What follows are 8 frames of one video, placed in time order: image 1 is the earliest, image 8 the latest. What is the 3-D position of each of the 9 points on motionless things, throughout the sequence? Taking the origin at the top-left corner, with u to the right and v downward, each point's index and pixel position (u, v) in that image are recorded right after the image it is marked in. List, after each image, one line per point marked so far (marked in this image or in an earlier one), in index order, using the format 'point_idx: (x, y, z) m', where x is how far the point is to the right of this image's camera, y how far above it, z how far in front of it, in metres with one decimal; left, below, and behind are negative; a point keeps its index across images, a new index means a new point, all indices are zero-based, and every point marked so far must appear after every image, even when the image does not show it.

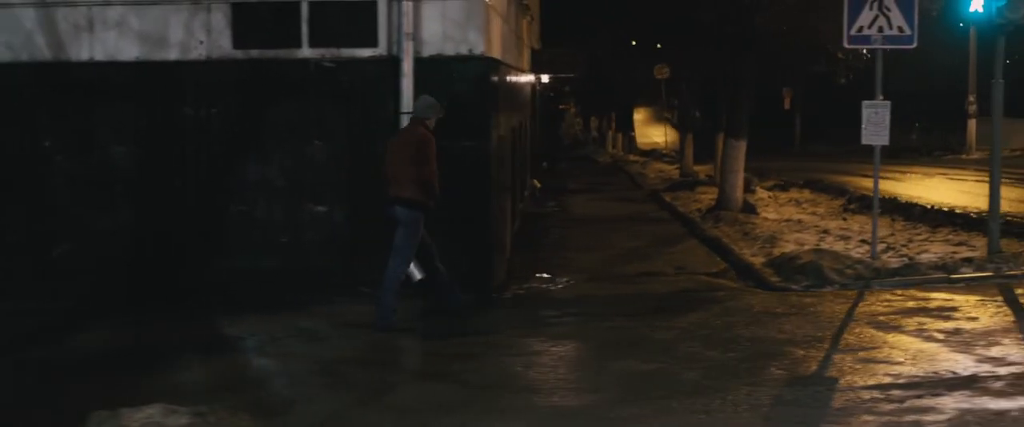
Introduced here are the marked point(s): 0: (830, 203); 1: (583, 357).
0: (+5.4, +0.2, +18.2) m
1: (+0.5, -1.0, +7.2) m
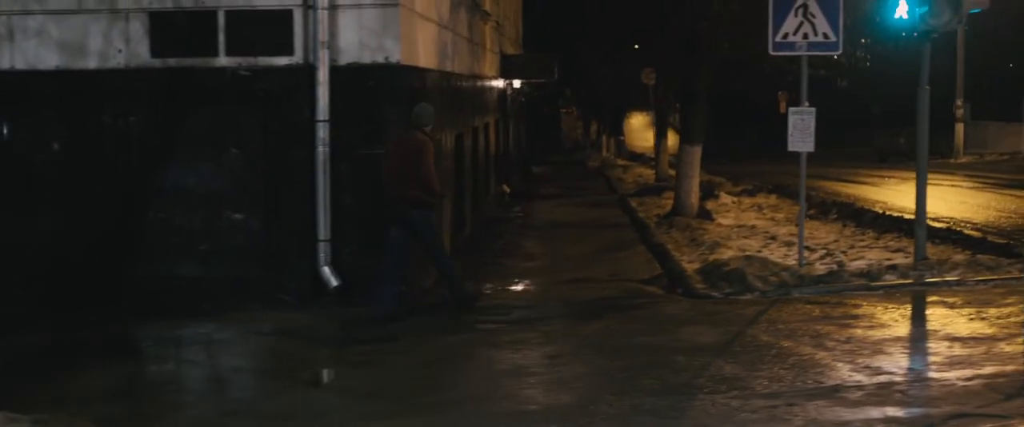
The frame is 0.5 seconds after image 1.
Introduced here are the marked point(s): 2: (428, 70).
0: (+4.7, +0.1, +18.2) m
1: (-0.3, -1.1, +7.2) m
2: (-0.8, +1.4, +10.5) m
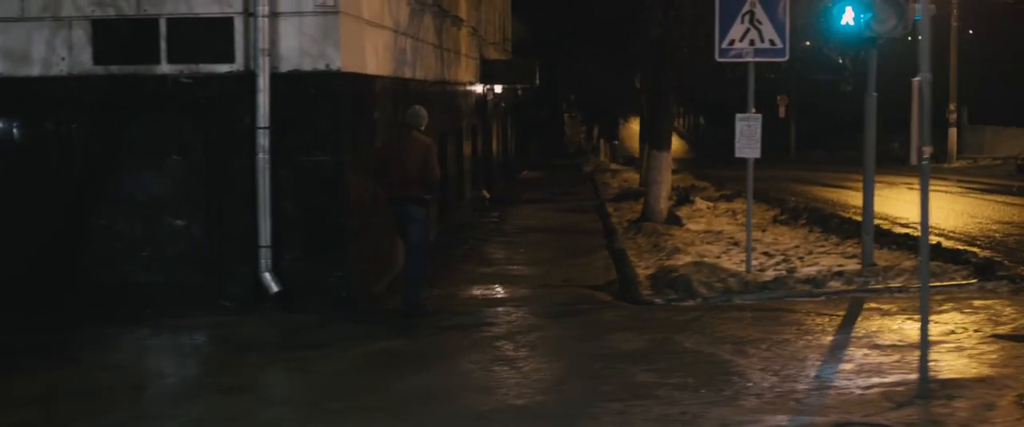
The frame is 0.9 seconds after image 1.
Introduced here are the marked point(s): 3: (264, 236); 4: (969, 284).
0: (+4.3, 0.0, +18.1) m
1: (-0.8, -1.1, +7.3) m
2: (-1.3, +1.4, +10.6) m
3: (-2.1, -0.2, +9.1) m
4: (+4.0, -0.6, +9.3) m
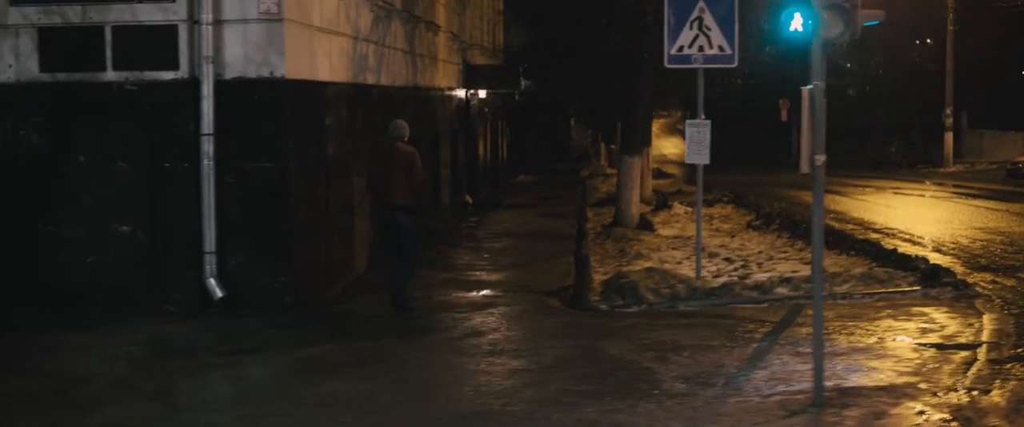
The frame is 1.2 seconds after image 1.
0: (+3.9, -0.1, +18.1) m
1: (-1.3, -1.2, +7.3) m
2: (-1.8, +1.3, +10.6) m
3: (-2.6, -0.2, +9.2) m
4: (+3.5, -0.7, +9.3) m
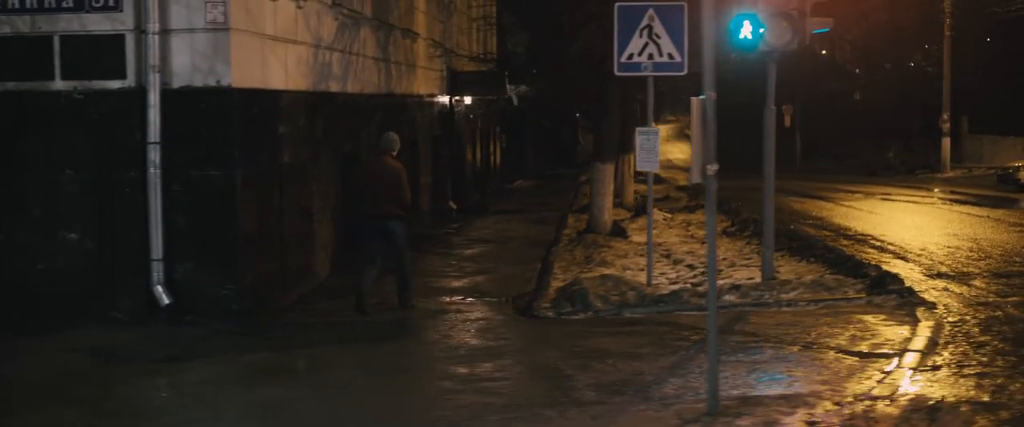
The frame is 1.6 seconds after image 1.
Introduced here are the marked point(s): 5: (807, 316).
0: (+3.5, -0.2, +18.1) m
1: (-1.8, -1.2, +7.4) m
2: (-2.3, +1.2, +10.7) m
3: (-3.1, -0.3, +9.2) m
4: (+3.0, -0.7, +9.3) m
5: (+2.4, -0.8, +8.7) m
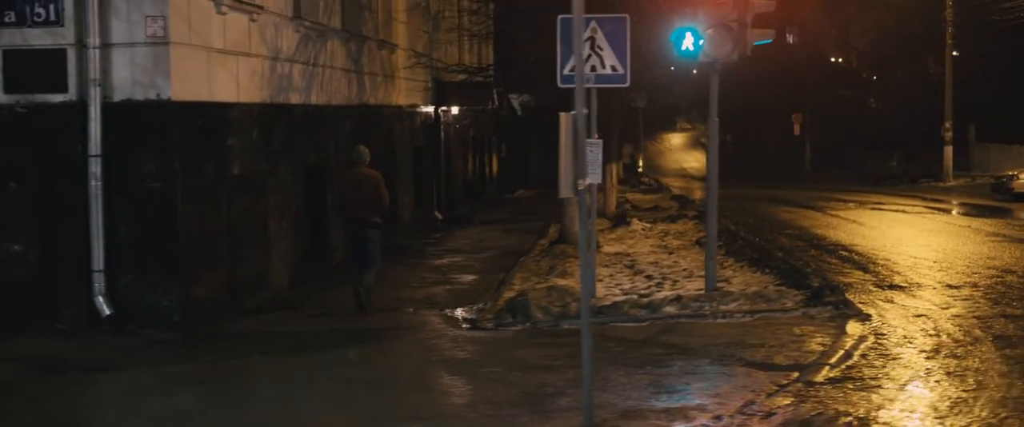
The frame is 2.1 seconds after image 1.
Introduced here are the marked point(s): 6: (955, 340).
0: (+3.1, -0.4, +18.1) m
1: (-2.4, -1.3, +7.4) m
2: (-2.8, +1.1, +10.8) m
3: (-3.6, -0.4, +9.3) m
4: (+2.4, -0.8, +9.3) m
5: (+1.8, -0.9, +8.7) m
6: (+3.3, -1.0, +8.0) m
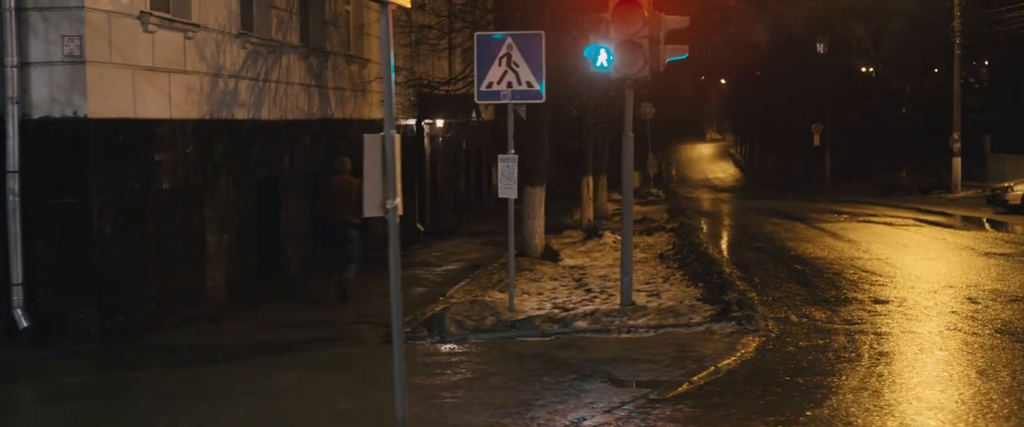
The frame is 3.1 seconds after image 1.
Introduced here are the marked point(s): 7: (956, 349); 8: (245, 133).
0: (+2.5, -0.6, +18.2) m
1: (-3.3, -1.4, +7.6) m
2: (-3.6, +1.0, +11.0) m
3: (-4.5, -0.5, +9.6) m
4: (+1.6, -1.0, +9.3) m
5: (+1.0, -1.1, +8.8) m
6: (+2.5, -1.1, +8.0) m
7: (+3.5, -1.1, +8.4) m
8: (-3.3, +1.0, +13.2) m
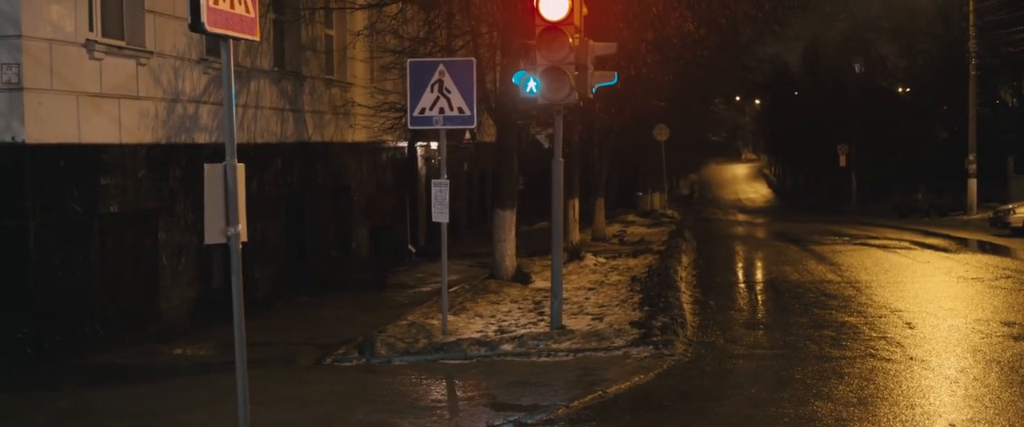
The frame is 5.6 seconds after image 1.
0: (+2.2, -1.0, +18.2) m
1: (-4.0, -1.6, +7.8) m
2: (-4.2, +0.7, +11.3) m
3: (-5.2, -0.8, +9.8) m
4: (+0.9, -1.2, +9.4) m
5: (+0.3, -1.3, +8.9) m
6: (+1.7, -1.3, +8.1) m
7: (+2.7, -1.3, +8.4) m
8: (-3.9, +0.7, +13.5) m
